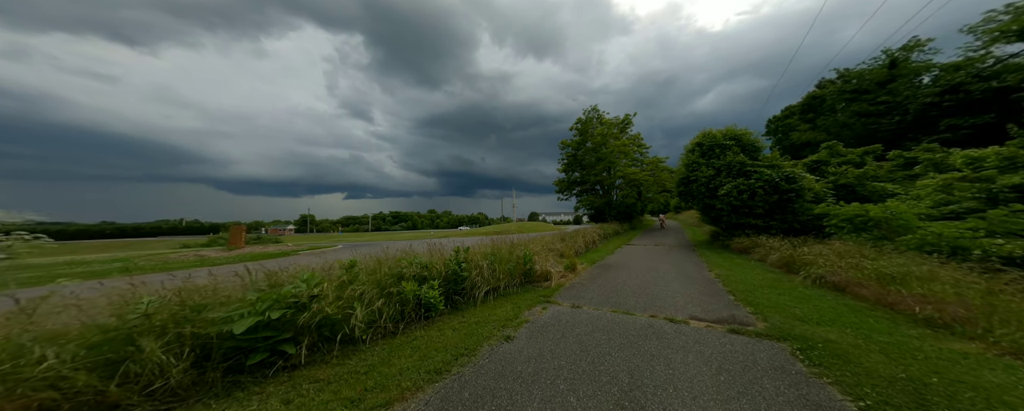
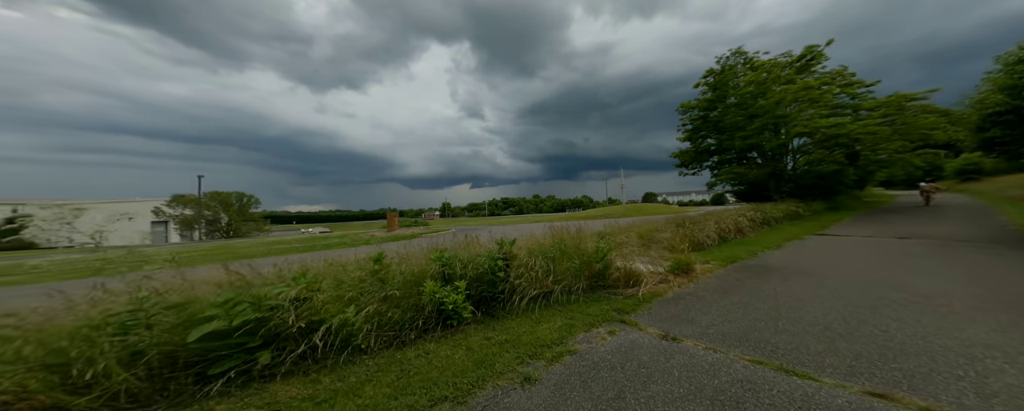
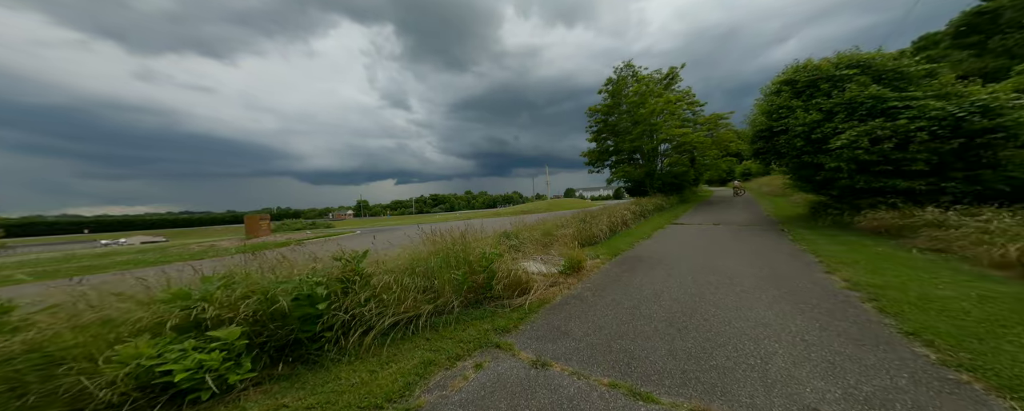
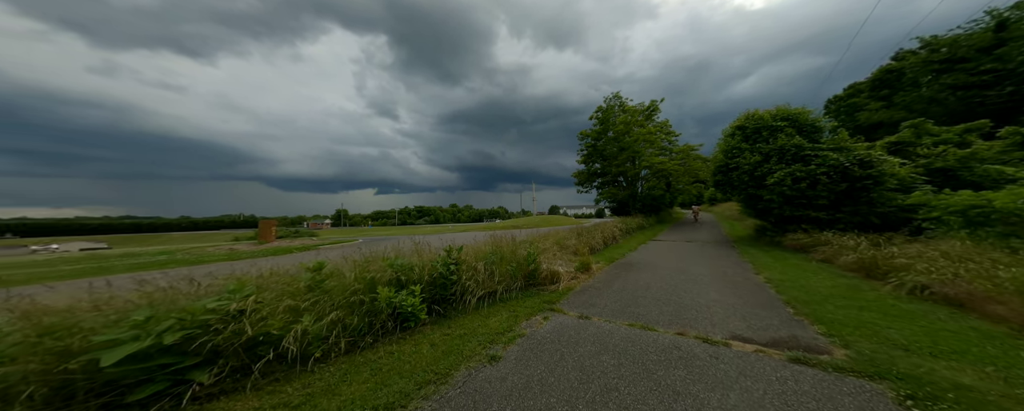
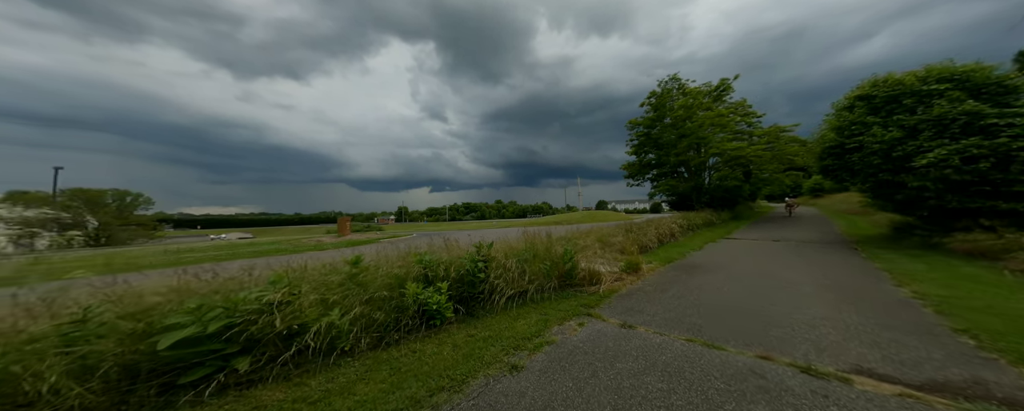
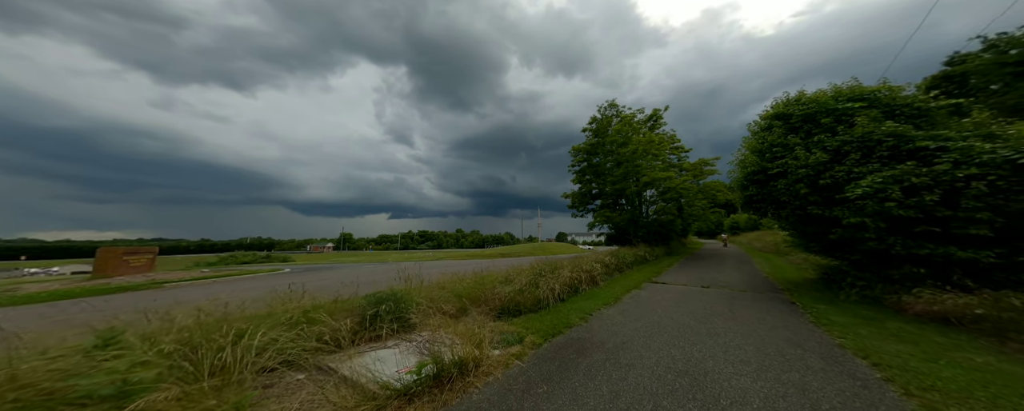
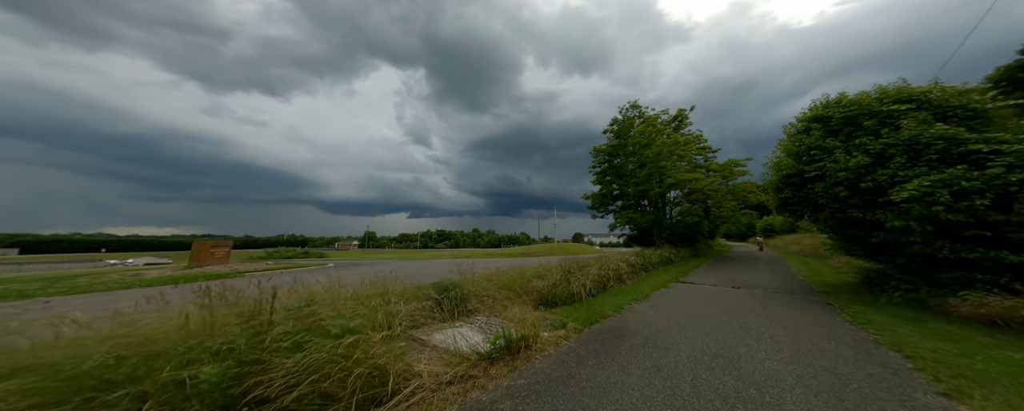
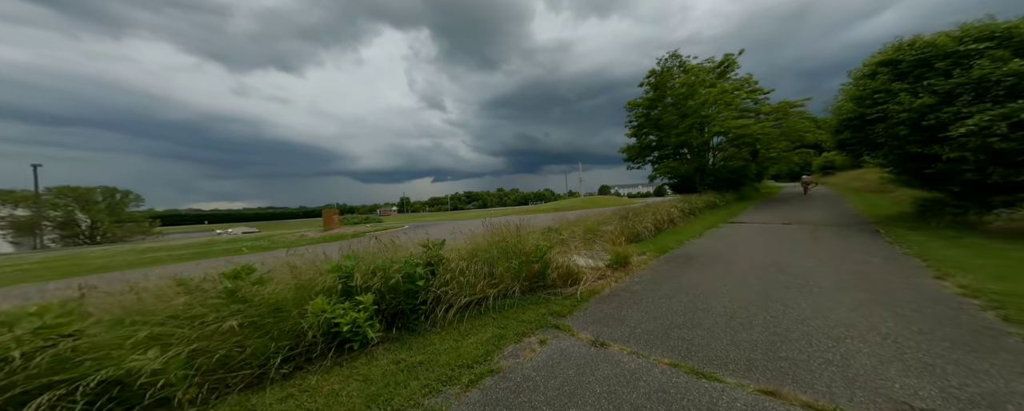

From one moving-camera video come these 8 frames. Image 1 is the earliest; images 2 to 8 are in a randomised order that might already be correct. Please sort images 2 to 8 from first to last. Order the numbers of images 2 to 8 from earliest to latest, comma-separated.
4, 5, 2, 8, 3, 7, 6
